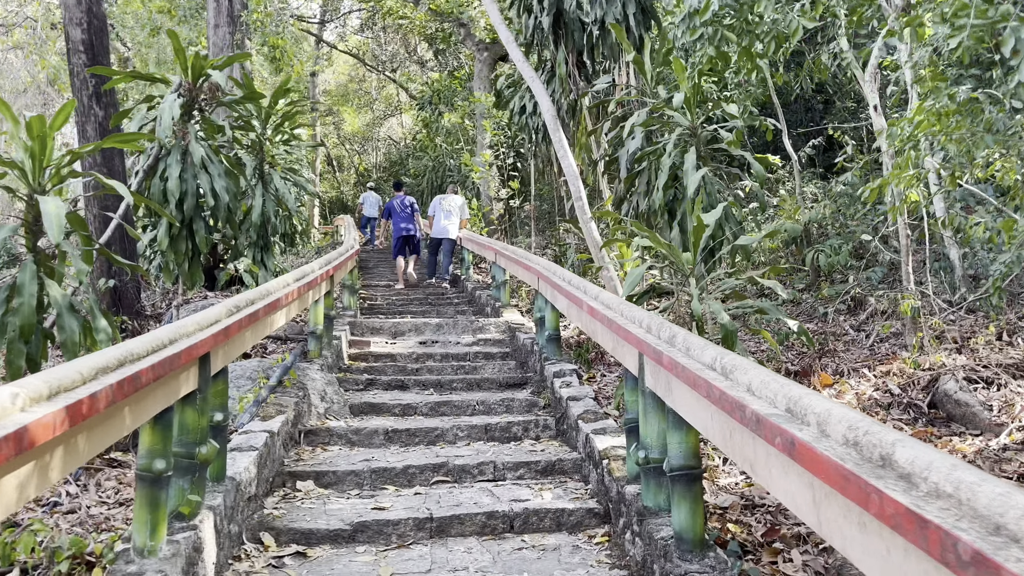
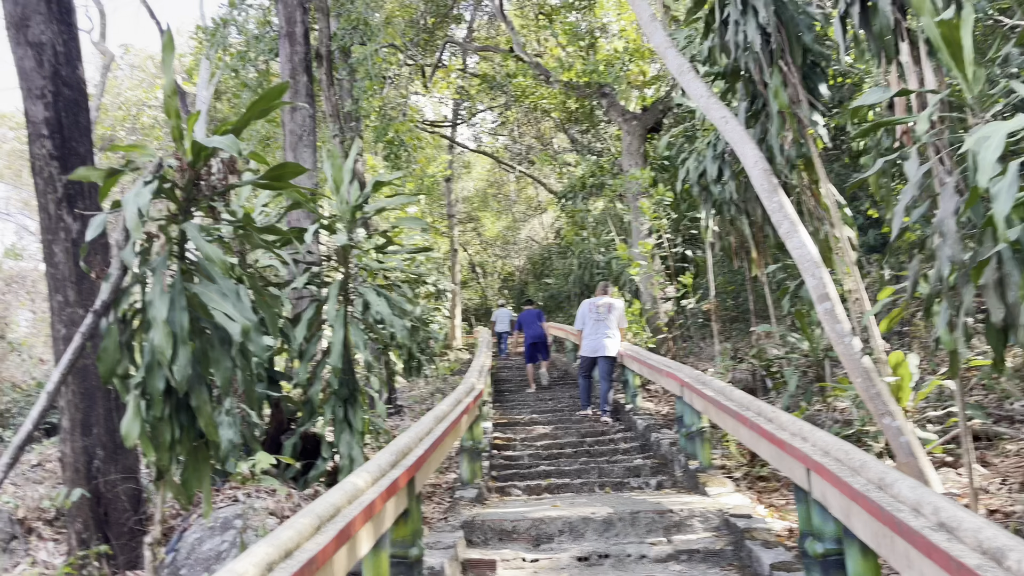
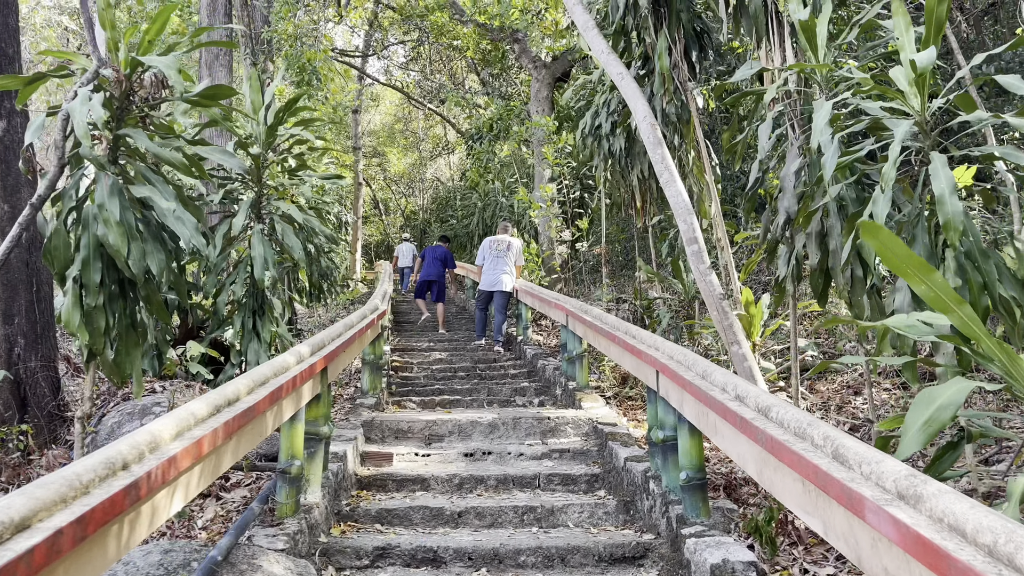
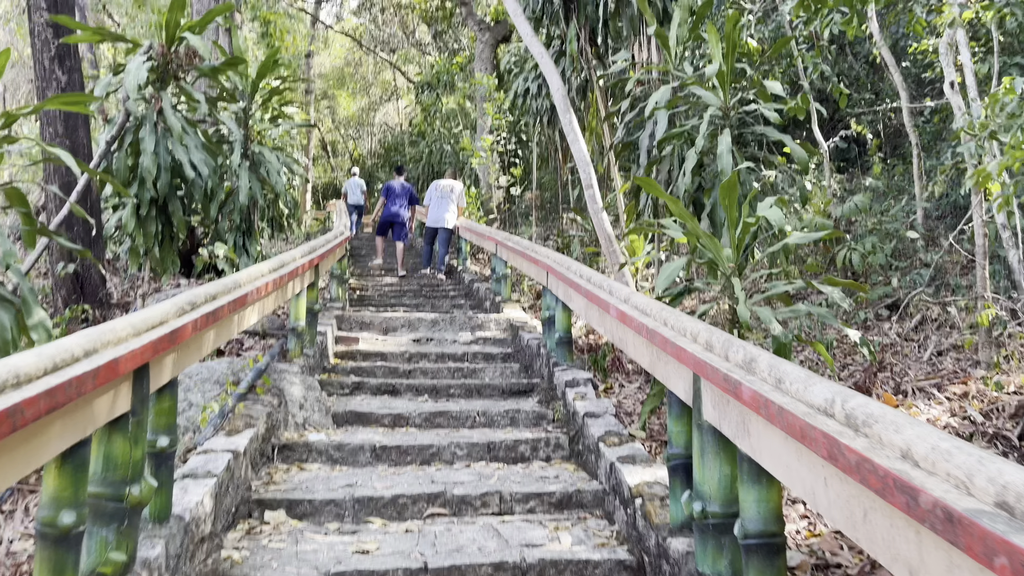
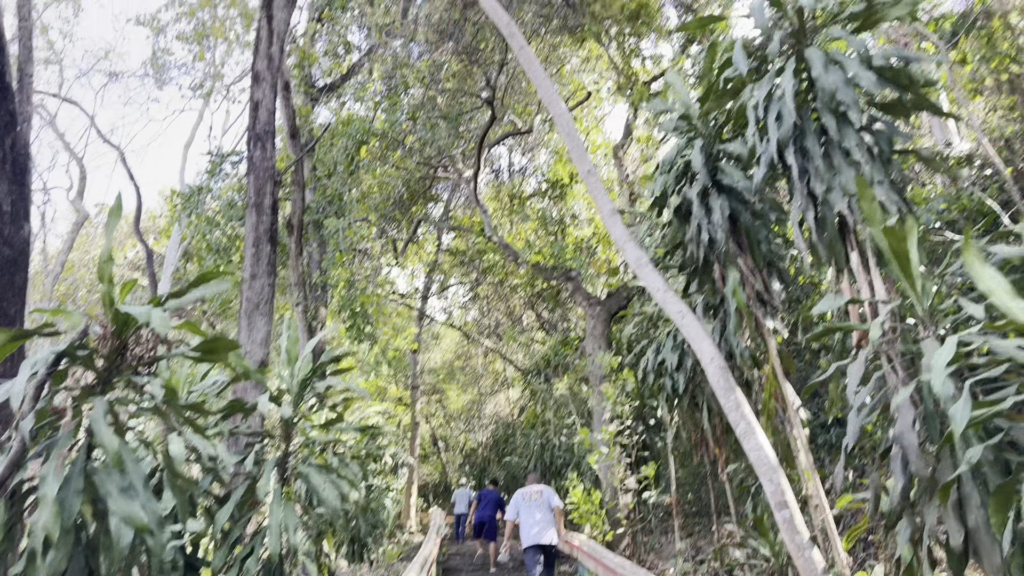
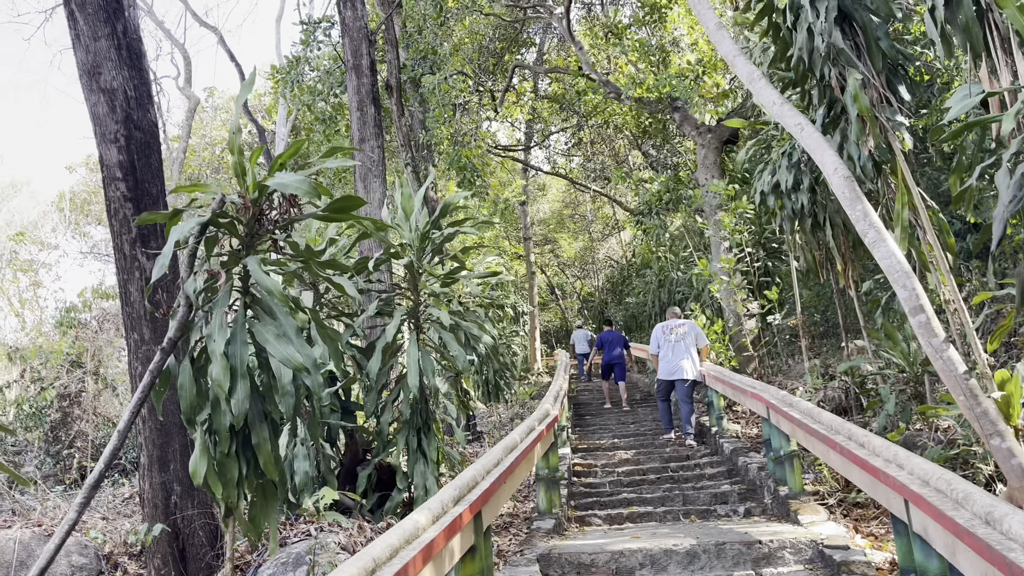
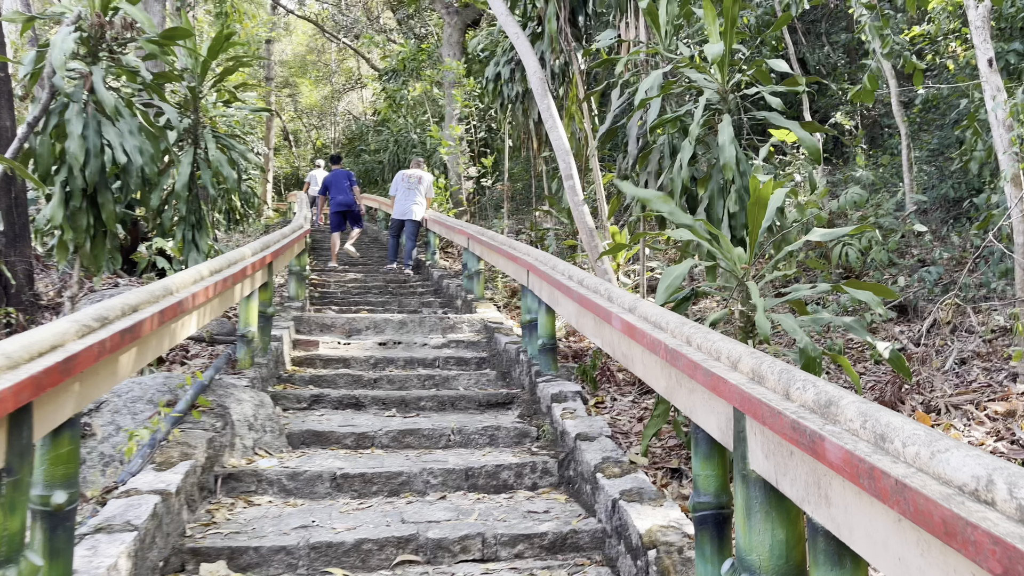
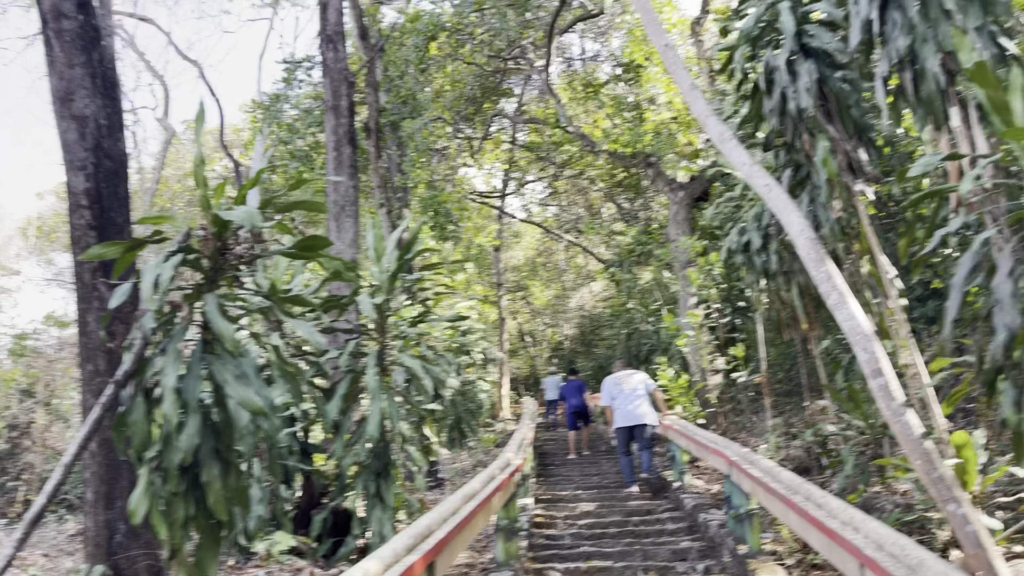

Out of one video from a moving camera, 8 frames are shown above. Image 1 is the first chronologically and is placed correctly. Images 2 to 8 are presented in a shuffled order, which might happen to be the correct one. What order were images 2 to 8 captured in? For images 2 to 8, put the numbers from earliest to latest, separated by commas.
4, 7, 3, 2, 6, 8, 5
